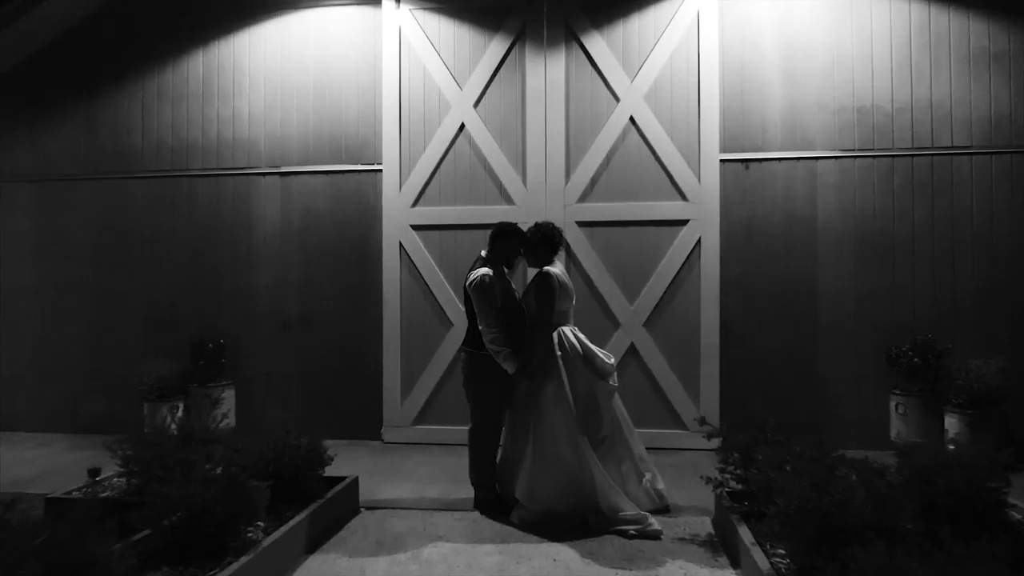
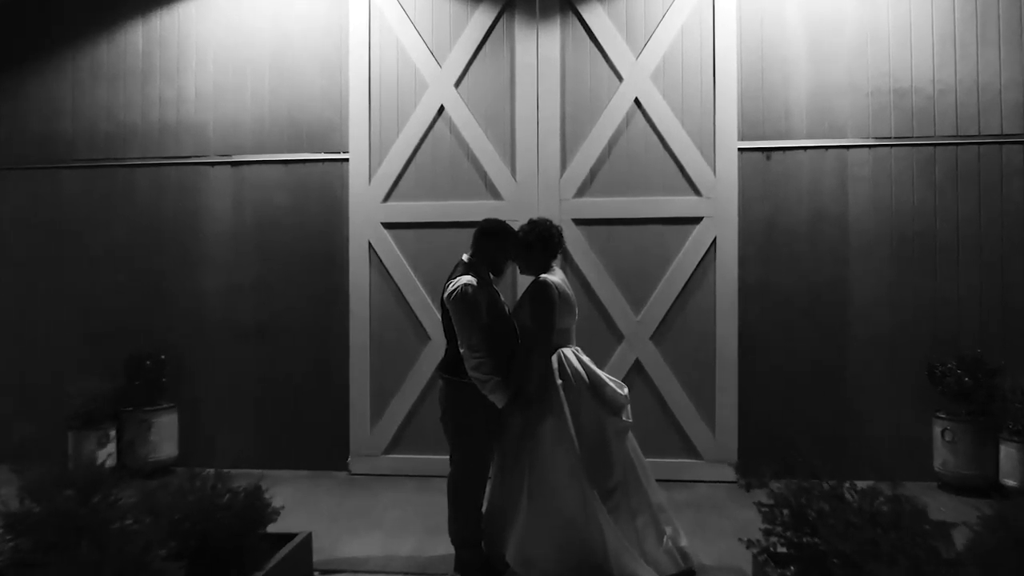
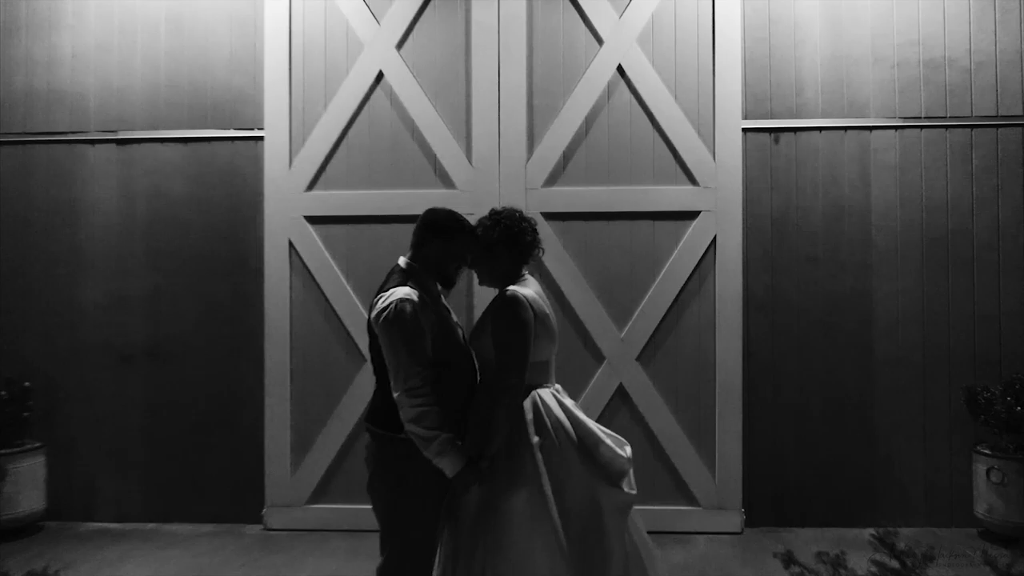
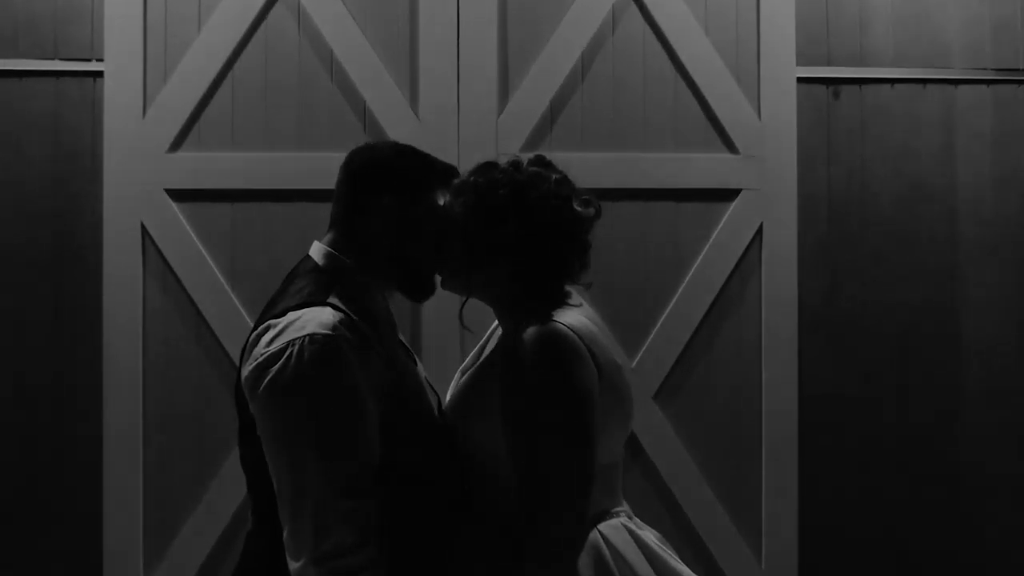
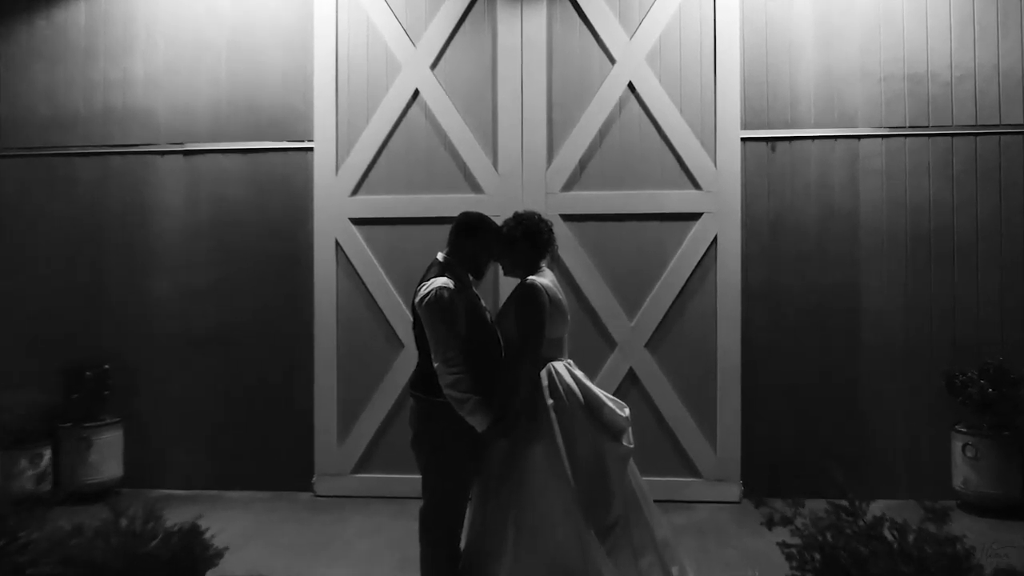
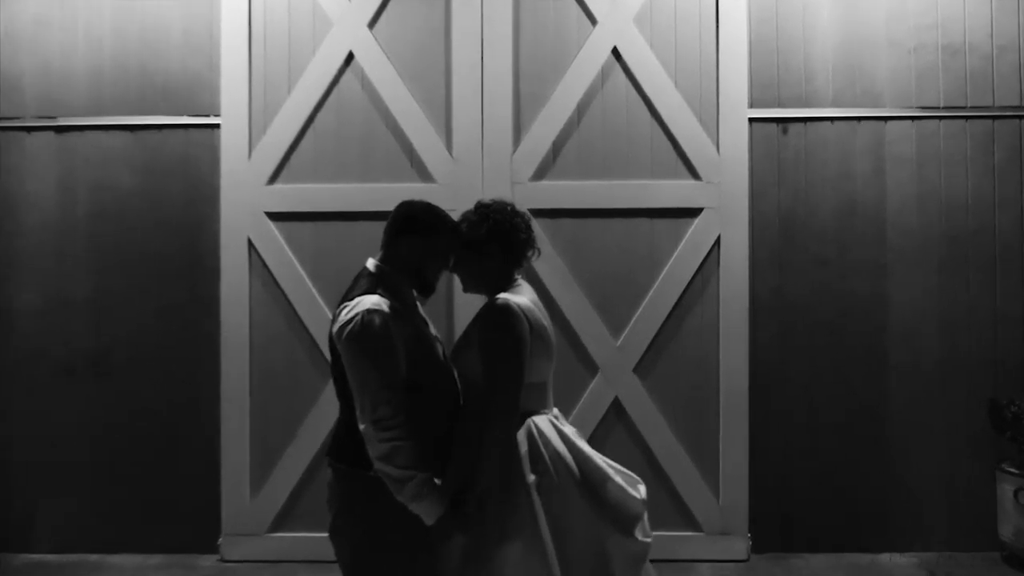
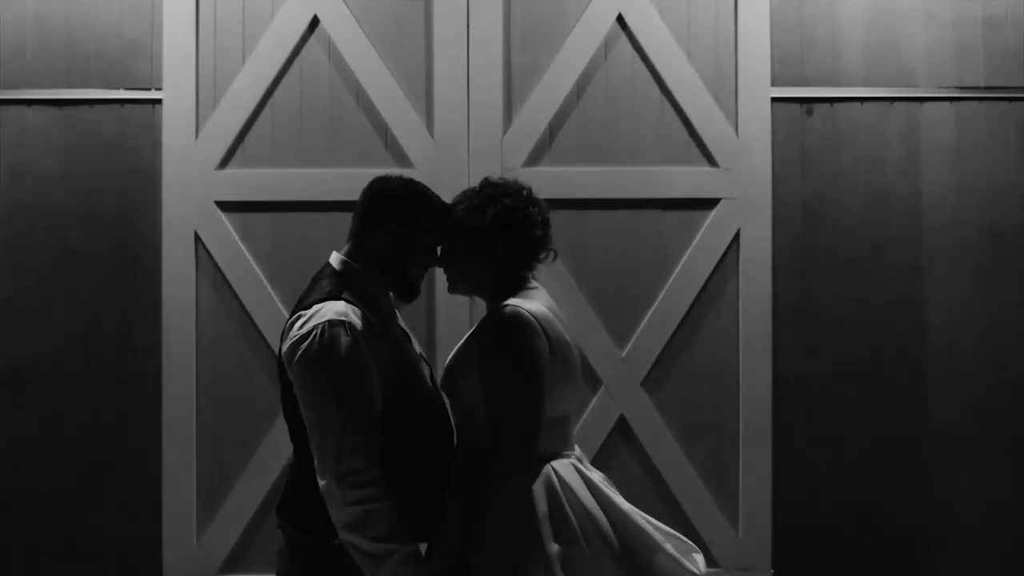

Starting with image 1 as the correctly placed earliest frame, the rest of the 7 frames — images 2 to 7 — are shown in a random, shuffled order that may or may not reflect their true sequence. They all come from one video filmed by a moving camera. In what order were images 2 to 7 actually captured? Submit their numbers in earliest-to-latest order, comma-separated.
2, 5, 3, 6, 7, 4
